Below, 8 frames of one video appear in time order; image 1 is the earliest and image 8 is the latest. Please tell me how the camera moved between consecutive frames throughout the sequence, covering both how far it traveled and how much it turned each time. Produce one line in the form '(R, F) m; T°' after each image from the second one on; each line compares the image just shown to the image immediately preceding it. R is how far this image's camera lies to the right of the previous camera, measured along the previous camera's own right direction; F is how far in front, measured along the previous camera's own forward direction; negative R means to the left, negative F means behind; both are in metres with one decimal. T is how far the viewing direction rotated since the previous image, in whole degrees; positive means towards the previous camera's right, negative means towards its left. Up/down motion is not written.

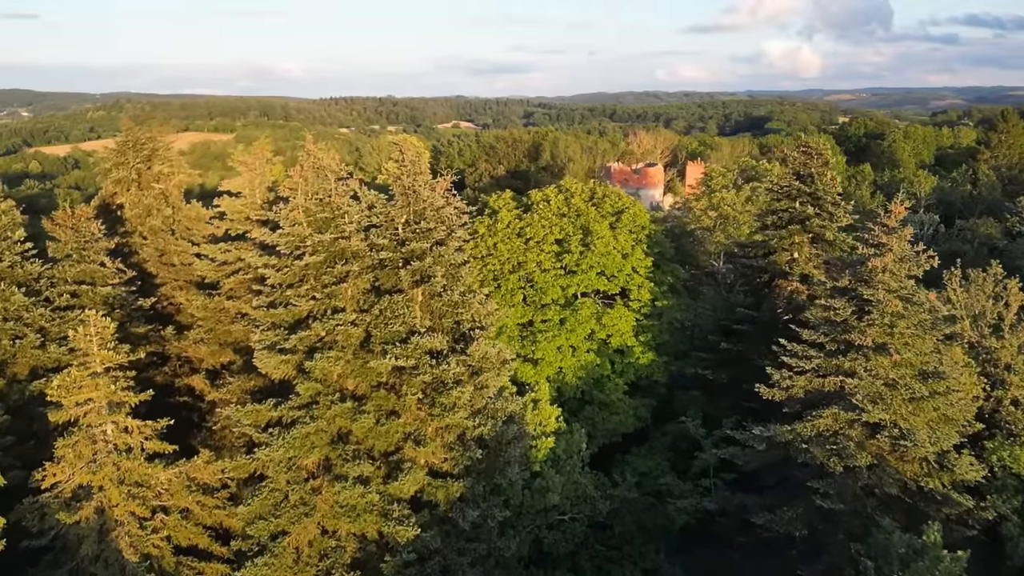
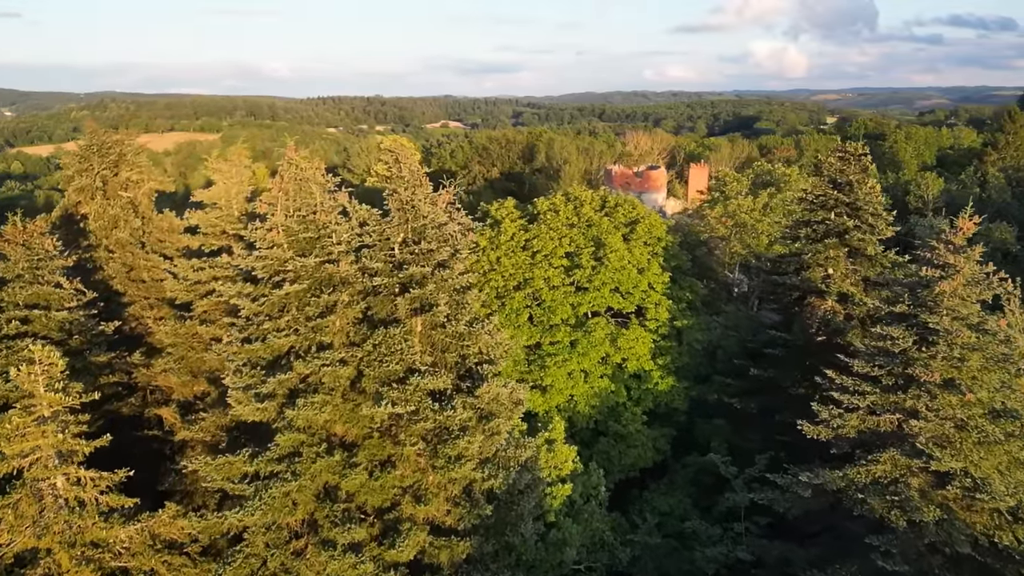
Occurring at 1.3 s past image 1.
(-0.5, +2.3) m; +1°
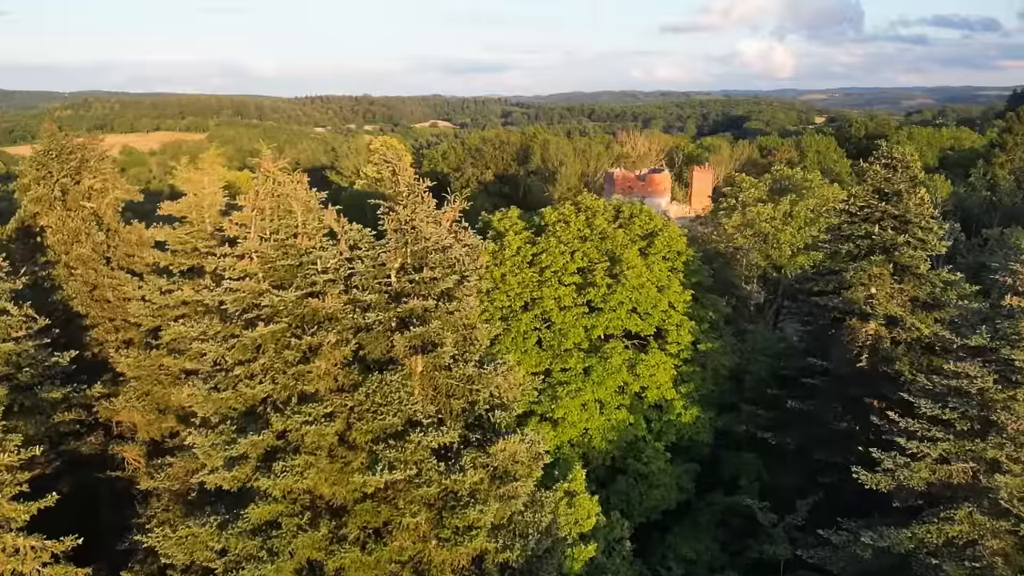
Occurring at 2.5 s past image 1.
(-0.5, +2.3) m; +1°
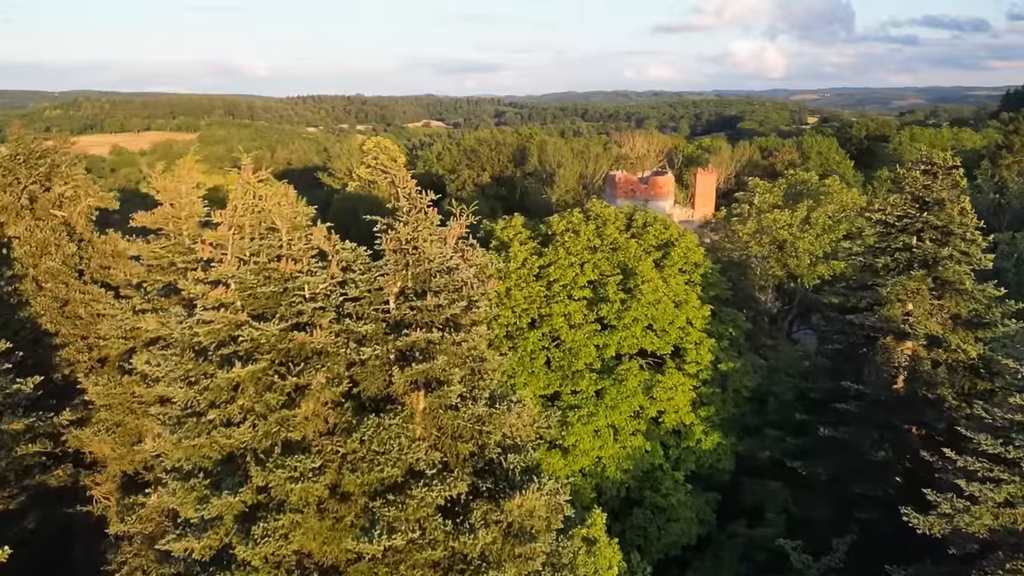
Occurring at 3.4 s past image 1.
(-0.3, +1.6) m; +1°
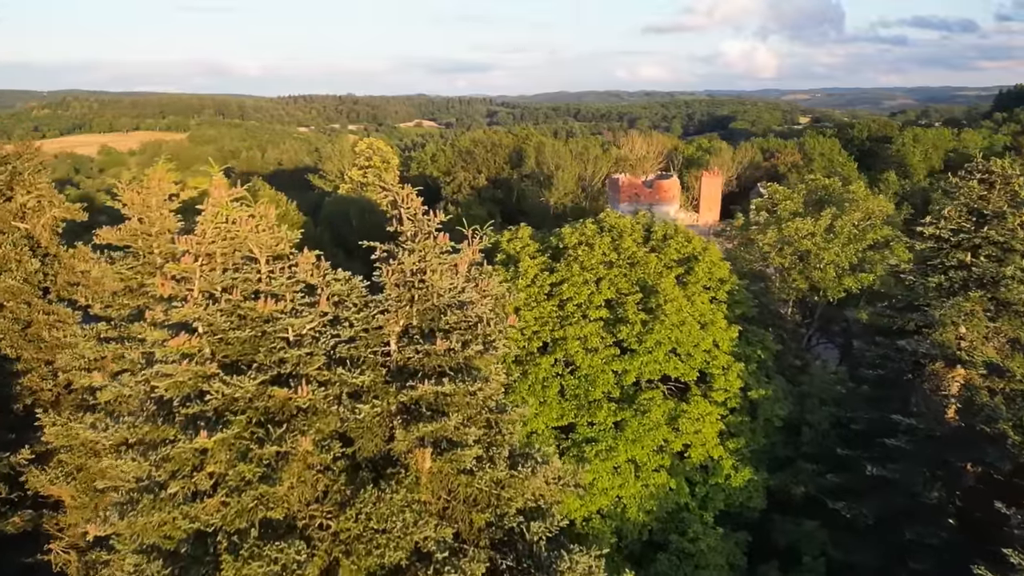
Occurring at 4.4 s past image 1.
(-0.4, +1.8) m; +1°
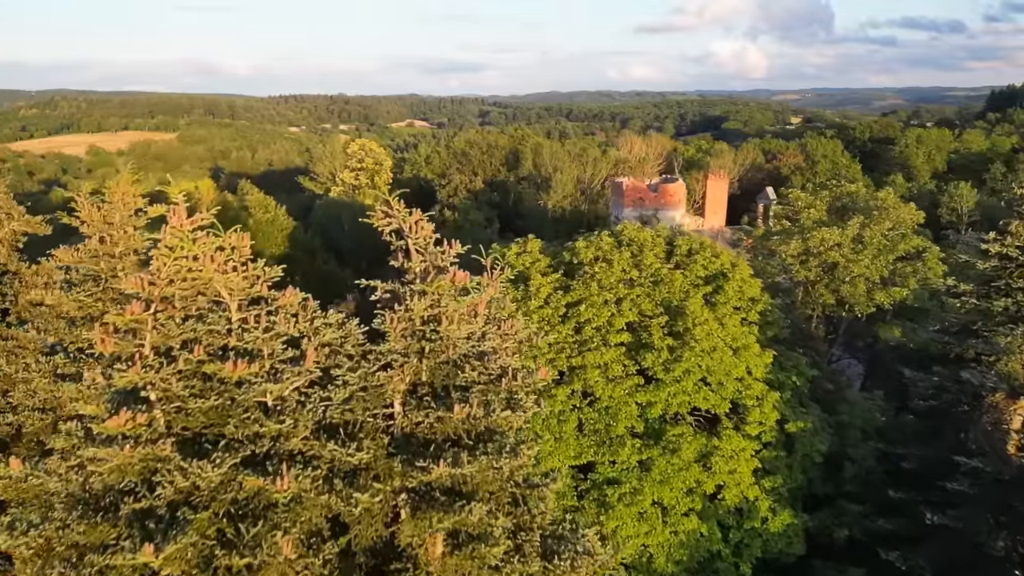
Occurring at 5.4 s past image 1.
(-0.4, +1.8) m; +1°
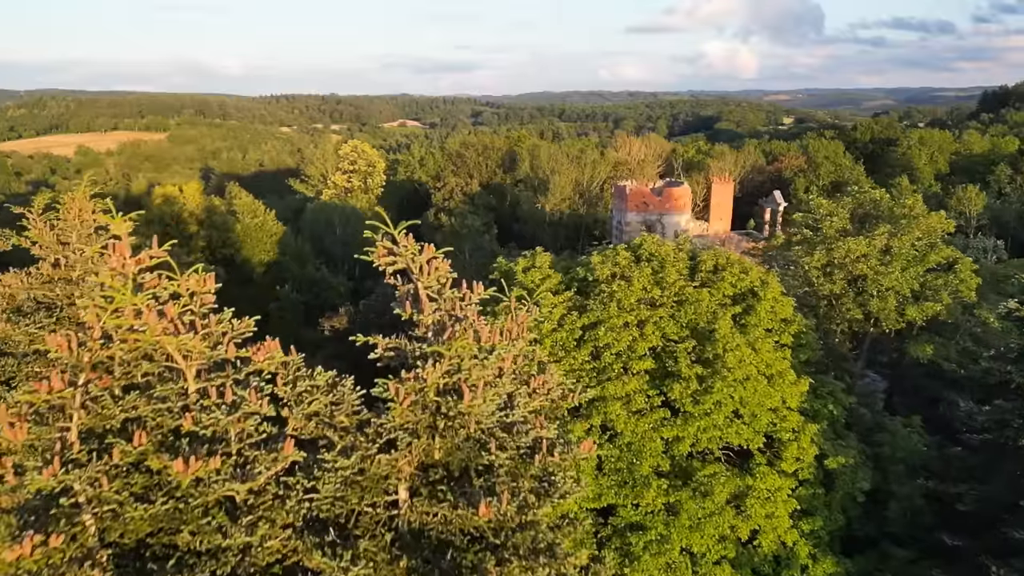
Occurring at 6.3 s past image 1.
(-0.3, +1.6) m; +1°
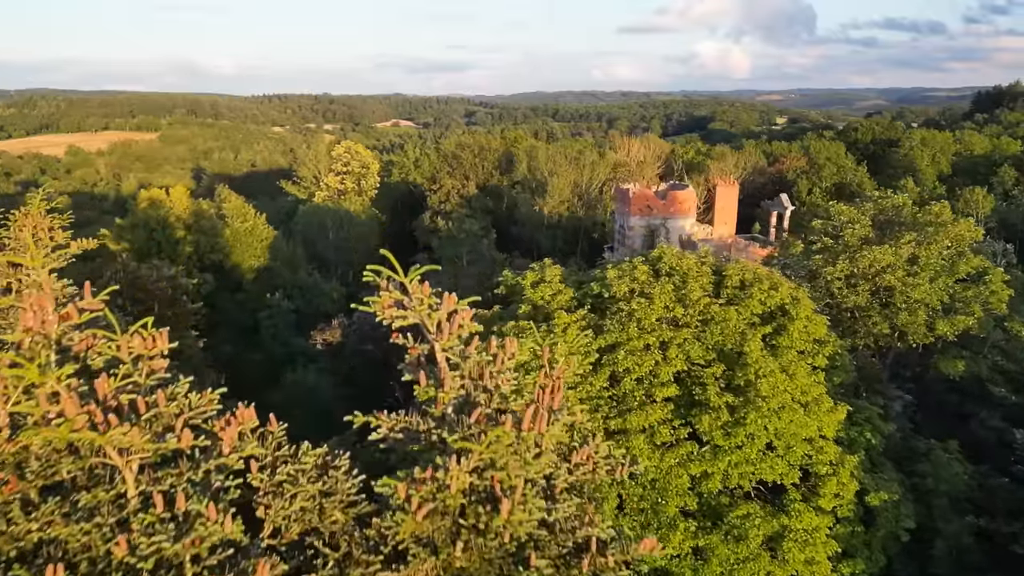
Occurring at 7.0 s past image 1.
(-0.3, +1.3) m; 0°
